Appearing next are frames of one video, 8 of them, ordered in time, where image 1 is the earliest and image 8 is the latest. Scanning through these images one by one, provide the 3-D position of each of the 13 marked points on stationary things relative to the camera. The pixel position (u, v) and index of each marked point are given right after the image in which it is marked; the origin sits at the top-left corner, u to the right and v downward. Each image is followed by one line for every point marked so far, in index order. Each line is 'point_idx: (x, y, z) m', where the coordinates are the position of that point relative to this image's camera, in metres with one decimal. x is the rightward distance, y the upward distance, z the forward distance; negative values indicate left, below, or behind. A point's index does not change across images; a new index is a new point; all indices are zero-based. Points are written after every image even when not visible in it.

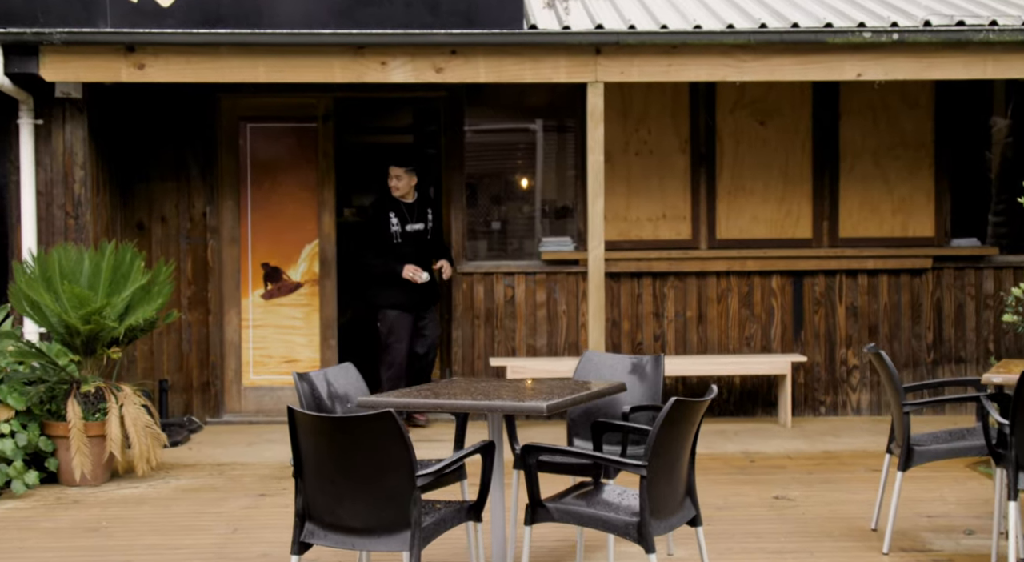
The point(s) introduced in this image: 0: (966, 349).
0: (+3.2, -0.5, +9.2) m
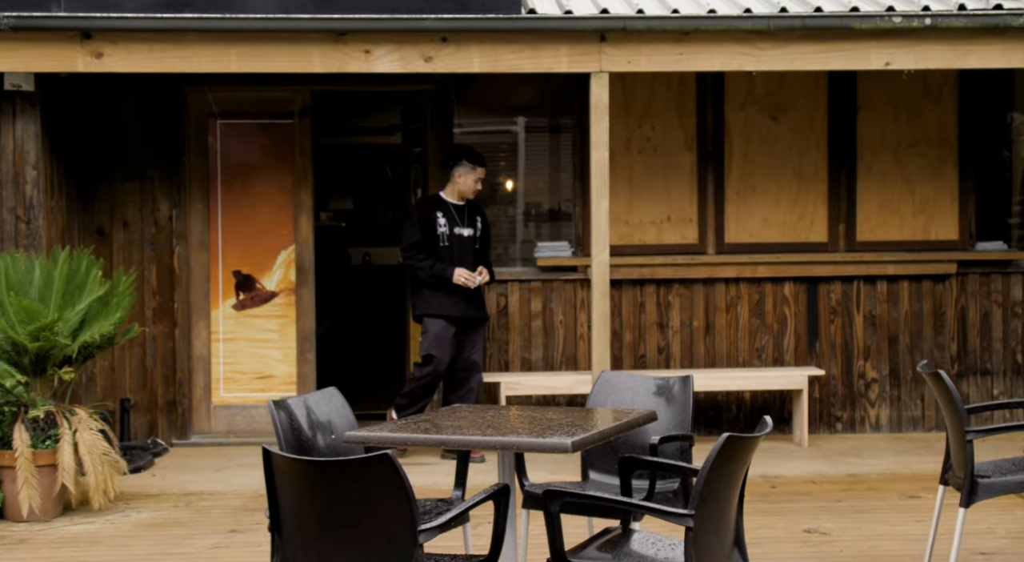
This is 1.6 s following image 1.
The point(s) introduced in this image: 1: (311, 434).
0: (+3.1, -0.5, +8.6) m
1: (-0.7, -0.5, +4.6) m
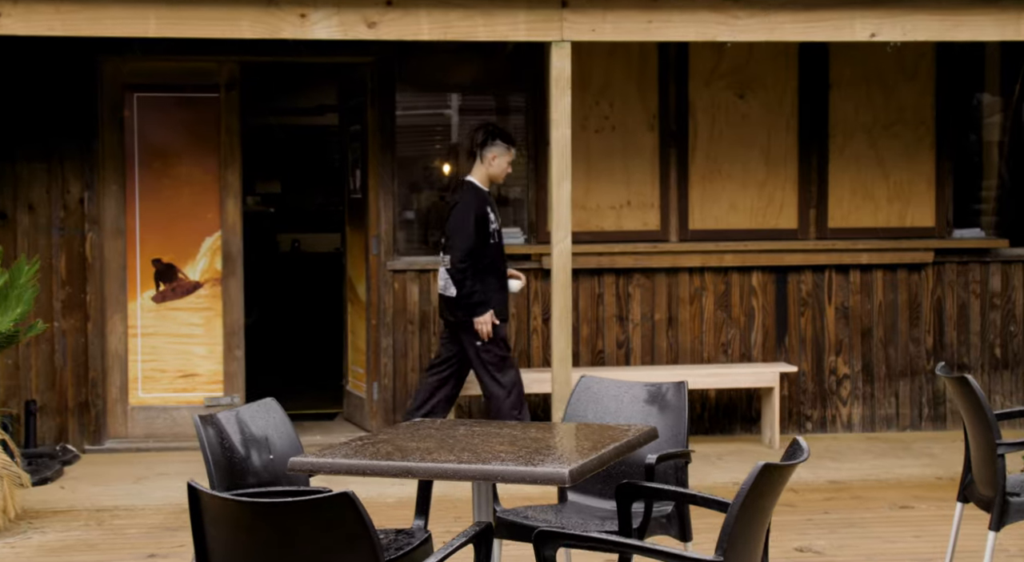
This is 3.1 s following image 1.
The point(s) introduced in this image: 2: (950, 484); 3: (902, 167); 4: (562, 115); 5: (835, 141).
0: (+2.8, -0.5, +8.1) m
1: (-0.8, -0.5, +3.9) m
2: (+2.2, -1.0, +6.5) m
3: (+2.4, +0.7, +8.1) m
4: (+0.2, +0.8, +6.4) m
5: (+2.0, +0.9, +8.0) m
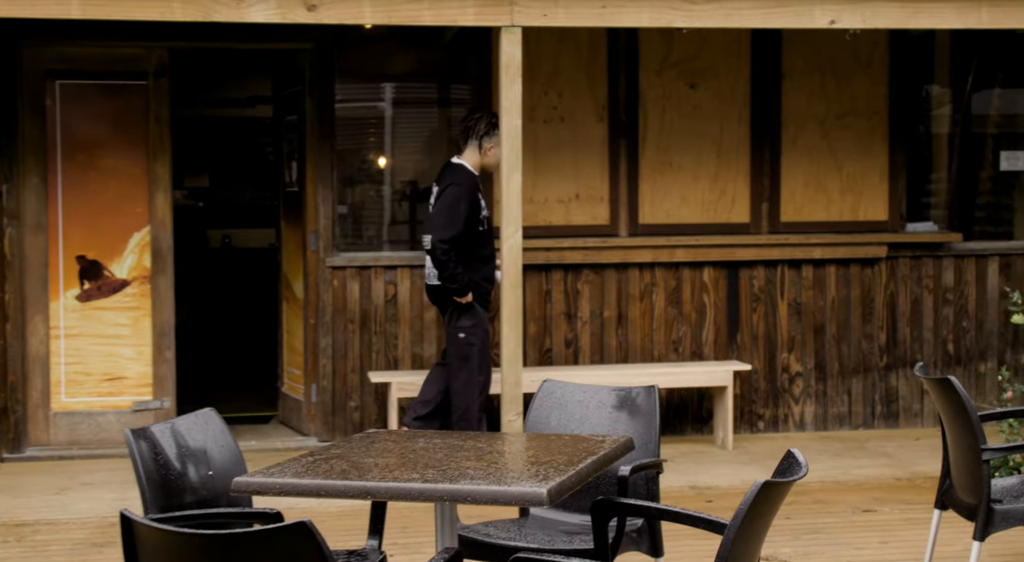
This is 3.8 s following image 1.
0: (+2.5, -0.4, +7.9) m
1: (-0.9, -0.5, +3.6) m
2: (+1.9, -1.0, +6.3) m
3: (+2.0, +0.7, +7.9) m
4: (0.0, +0.8, +6.1) m
5: (+1.6, +0.9, +7.8) m
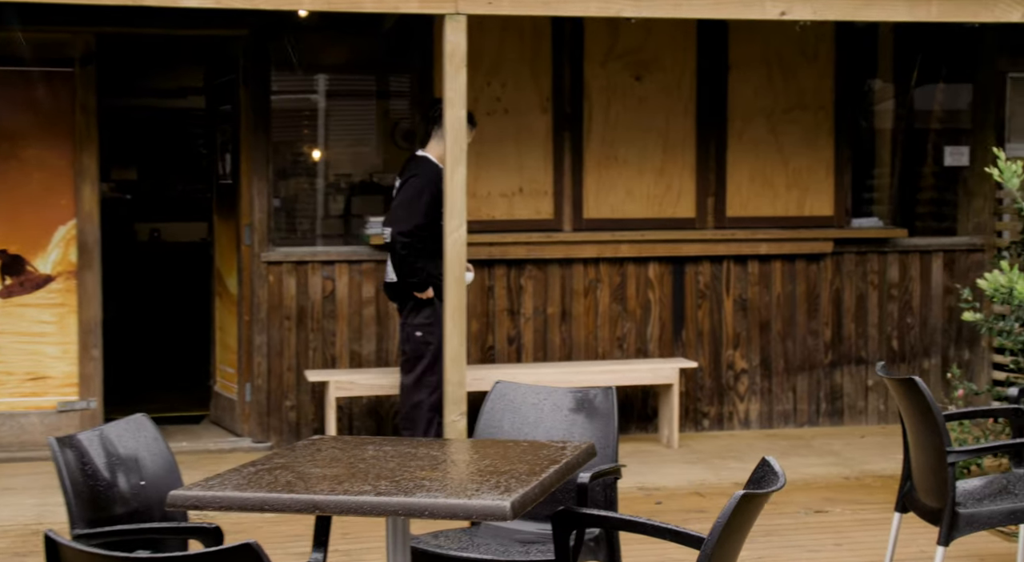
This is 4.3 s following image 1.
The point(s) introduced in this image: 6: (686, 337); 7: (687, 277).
0: (+2.1, -0.4, +7.9) m
1: (-1.0, -0.5, +3.3) m
2: (+1.6, -1.0, +6.2) m
3: (+1.7, +0.7, +7.8) m
4: (-0.2, +0.8, +5.9) m
5: (+1.3, +0.9, +7.7) m
6: (+1.0, -0.3, +7.7) m
7: (+1.0, 0.0, +7.7) m
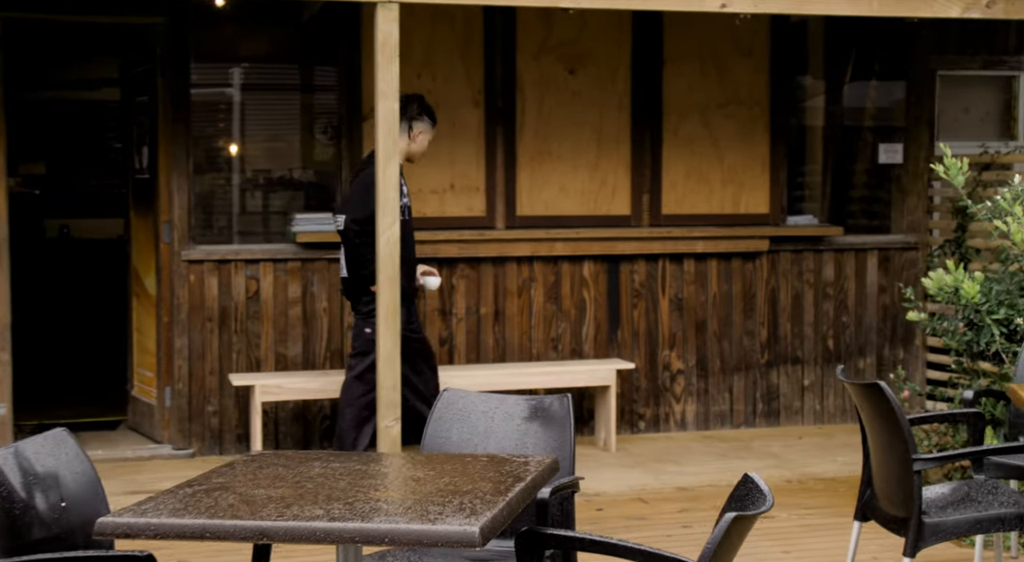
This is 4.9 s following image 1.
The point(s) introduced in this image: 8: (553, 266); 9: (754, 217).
0: (+1.7, -0.4, +7.8) m
1: (-1.1, -0.5, +3.0) m
2: (+1.3, -1.0, +6.1) m
3: (+1.3, +0.8, +7.7) m
4: (-0.5, +0.8, +5.6) m
5: (+0.9, +0.9, +7.6) m
6: (+0.6, -0.3, +7.5) m
7: (+0.6, 0.0, +7.5) m
8: (+0.2, +0.1, +7.4) m
9: (+1.4, +0.4, +7.7) m
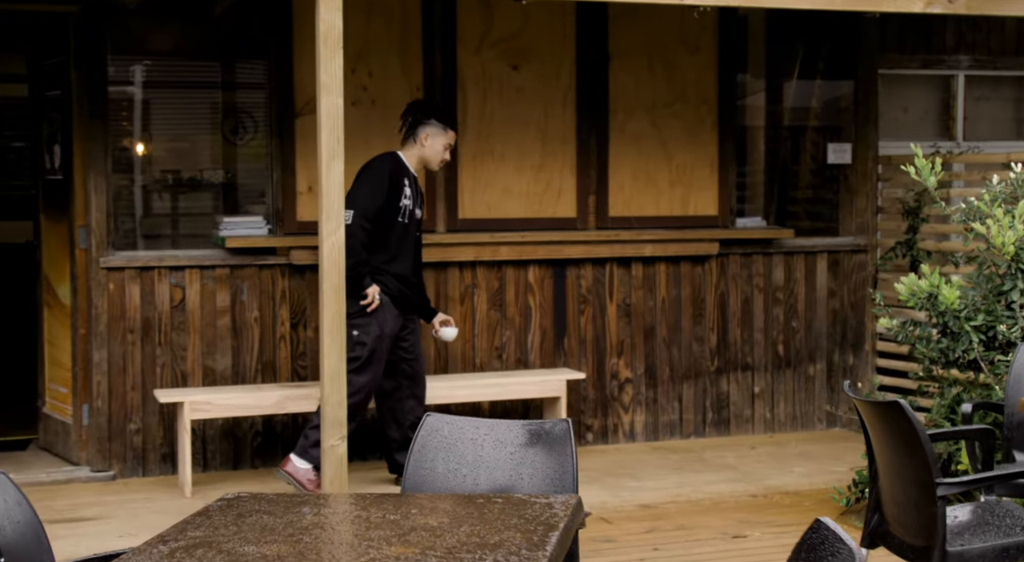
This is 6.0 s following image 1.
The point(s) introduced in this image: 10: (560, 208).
0: (+1.4, -0.4, +7.5) m
1: (-1.1, -0.5, +2.6) m
2: (+1.1, -1.0, +5.8) m
3: (+1.0, +0.7, +7.4) m
4: (-0.7, +0.8, +5.2) m
5: (+0.6, +0.9, +7.2) m
6: (+0.3, -0.3, +7.2) m
7: (+0.3, 0.0, +7.2) m
8: (-0.1, +0.1, +7.0) m
9: (+1.1, +0.3, +7.4) m
10: (+0.3, +0.4, +7.2) m
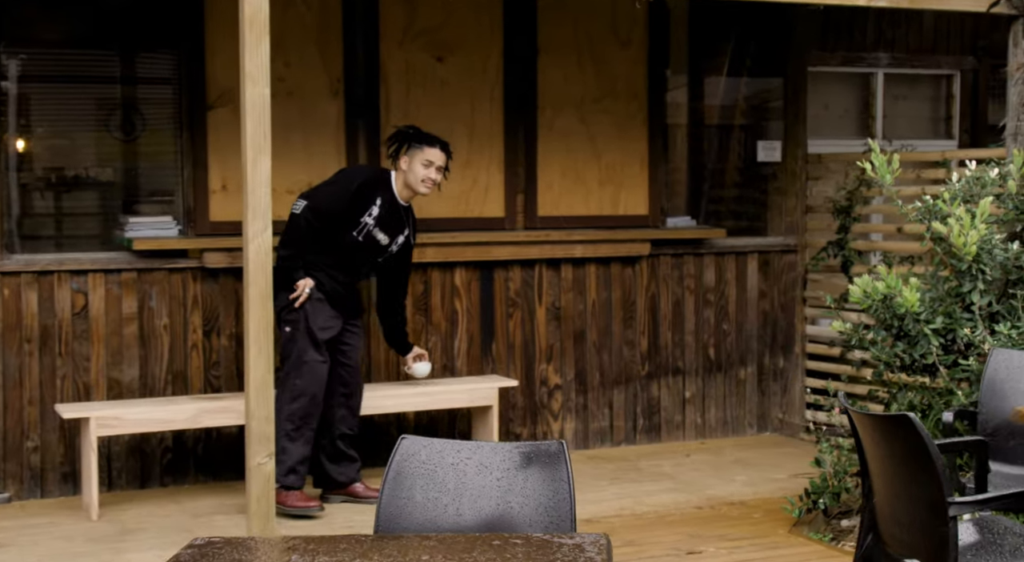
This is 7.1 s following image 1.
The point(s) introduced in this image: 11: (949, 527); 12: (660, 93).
0: (+1.0, -0.4, +7.3) m
1: (-1.1, -0.6, +2.2) m
2: (+0.9, -1.0, +5.6) m
3: (+0.5, +0.7, +7.1) m
4: (-0.9, +0.8, +4.8) m
5: (+0.2, +0.9, +7.0) m
6: (-0.1, -0.4, +6.8) m
7: (-0.1, 0.0, +6.8) m
8: (-0.5, 0.0, +6.7) m
9: (+0.7, +0.3, +7.2) m
10: (-0.1, +0.4, +6.8) m
11: (+1.1, -0.6, +3.2) m
12: (+0.8, +1.0, +7.2) m
